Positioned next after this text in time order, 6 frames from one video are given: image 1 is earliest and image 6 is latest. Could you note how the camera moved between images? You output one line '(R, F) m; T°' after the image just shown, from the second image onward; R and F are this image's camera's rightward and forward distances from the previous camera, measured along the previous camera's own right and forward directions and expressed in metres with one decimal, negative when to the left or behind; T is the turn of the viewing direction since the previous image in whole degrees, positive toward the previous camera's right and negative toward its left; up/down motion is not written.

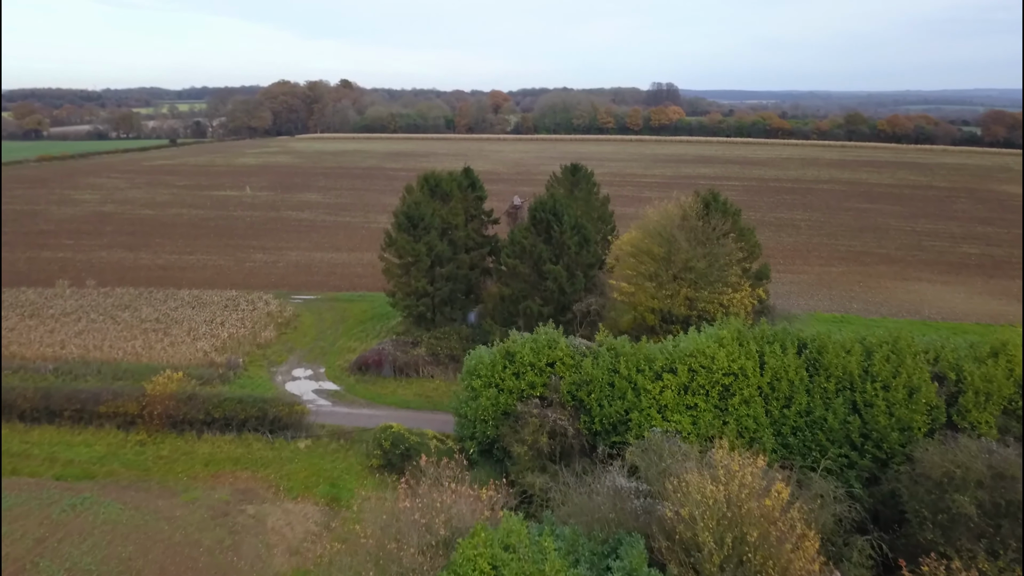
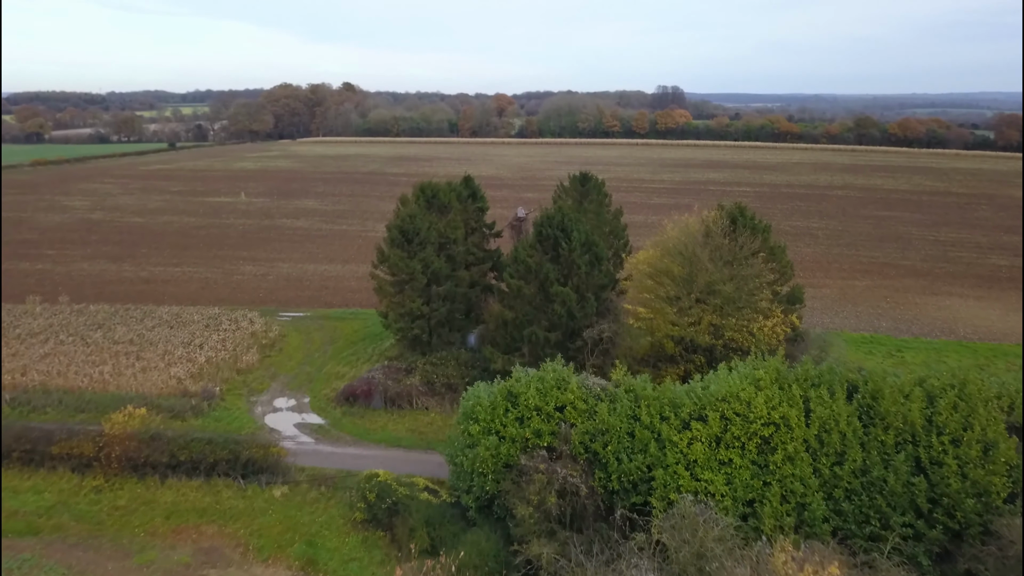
(0.0, +1.8) m; 0°
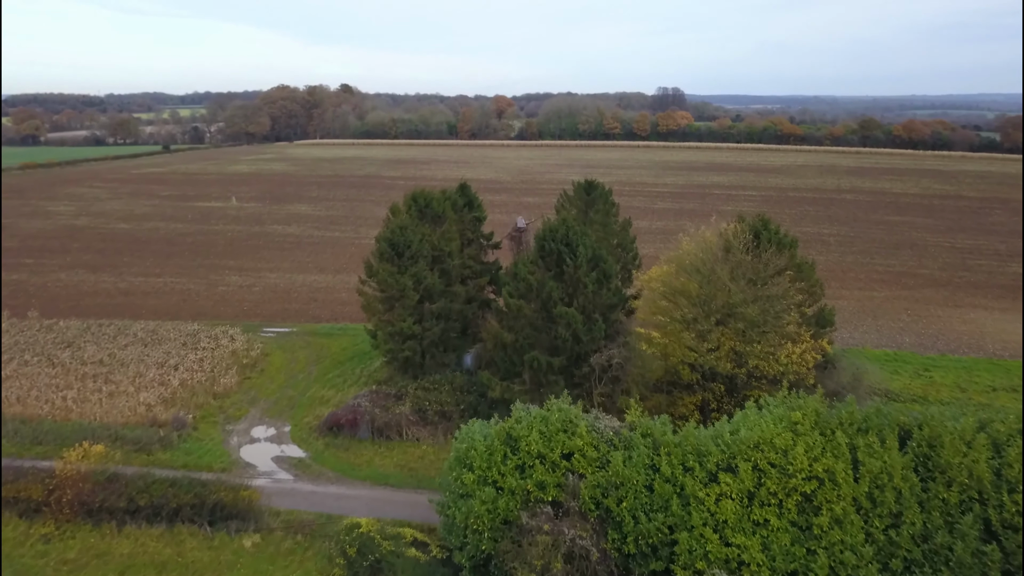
(0.0, +1.5) m; 0°
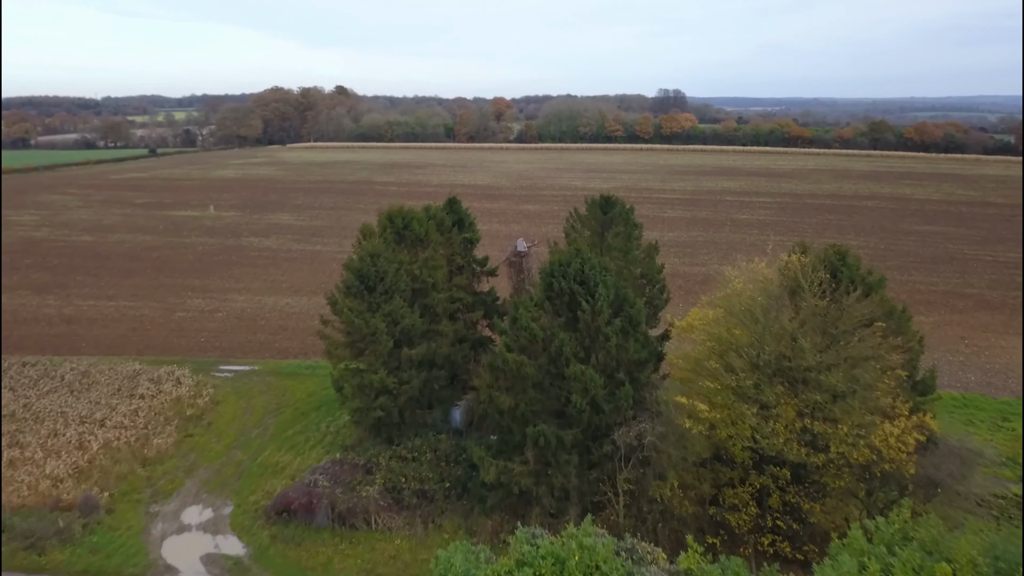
(0.0, +3.5) m; 0°
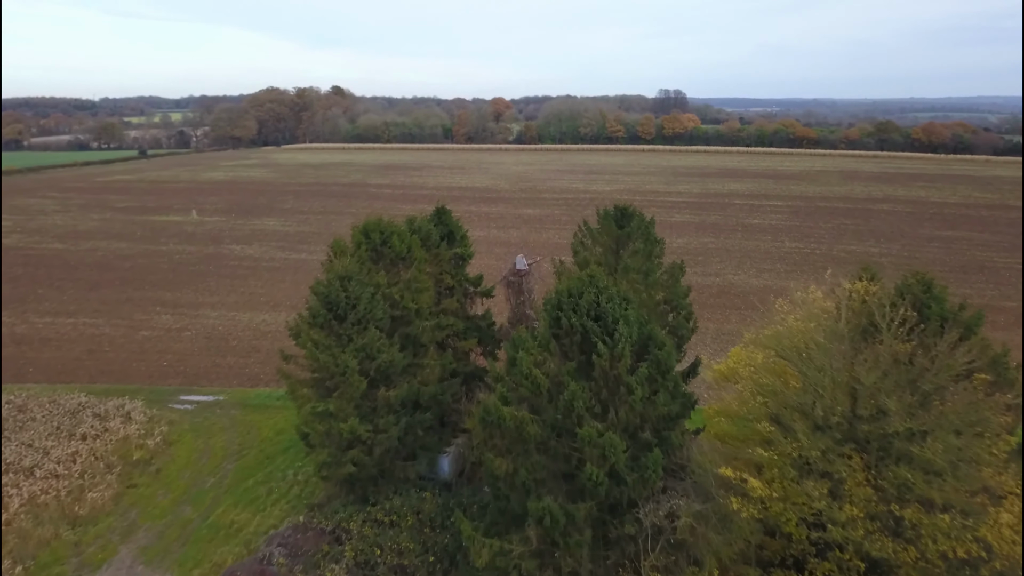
(0.0, +2.3) m; 0°
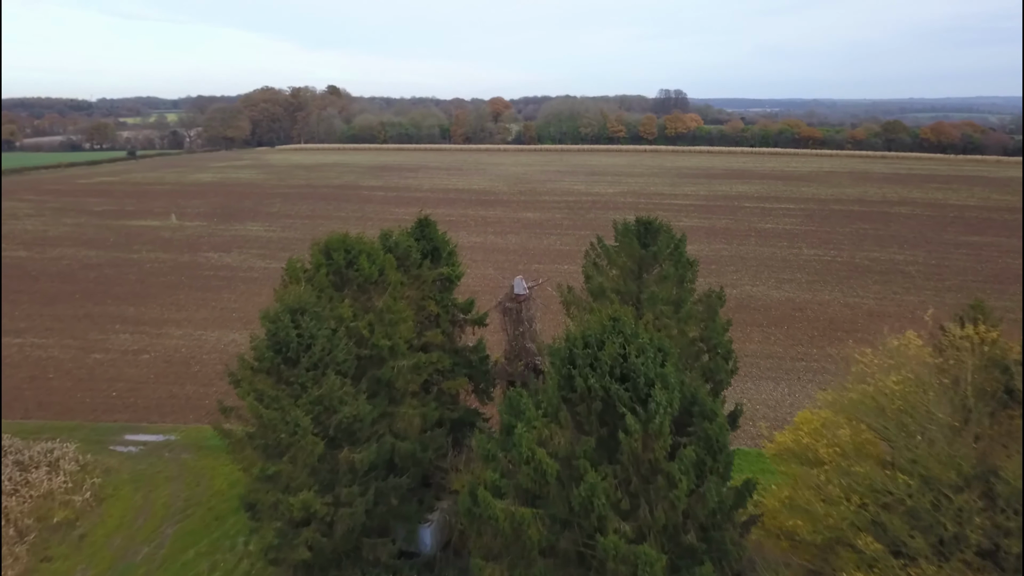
(0.0, +2.4) m; 0°
